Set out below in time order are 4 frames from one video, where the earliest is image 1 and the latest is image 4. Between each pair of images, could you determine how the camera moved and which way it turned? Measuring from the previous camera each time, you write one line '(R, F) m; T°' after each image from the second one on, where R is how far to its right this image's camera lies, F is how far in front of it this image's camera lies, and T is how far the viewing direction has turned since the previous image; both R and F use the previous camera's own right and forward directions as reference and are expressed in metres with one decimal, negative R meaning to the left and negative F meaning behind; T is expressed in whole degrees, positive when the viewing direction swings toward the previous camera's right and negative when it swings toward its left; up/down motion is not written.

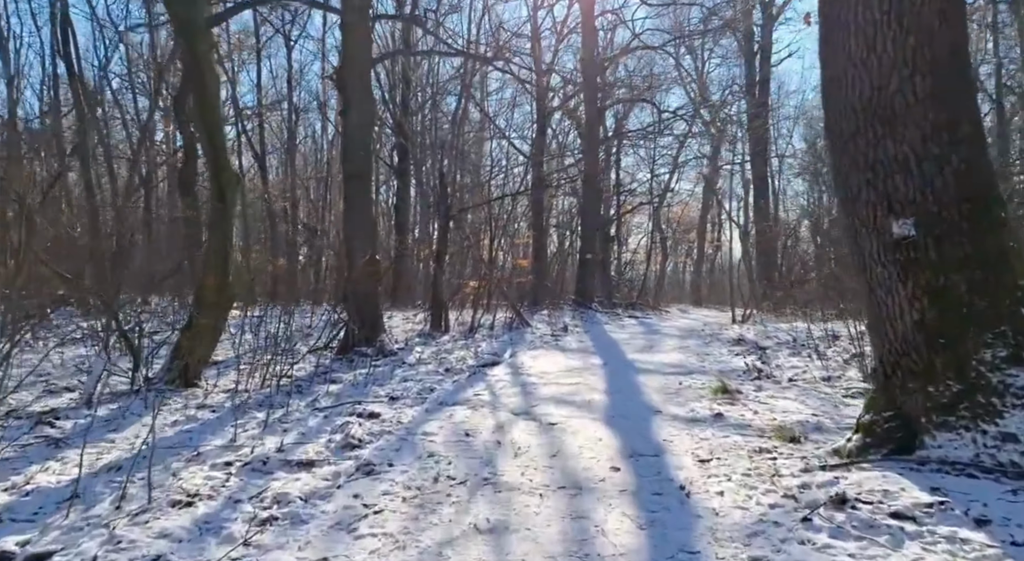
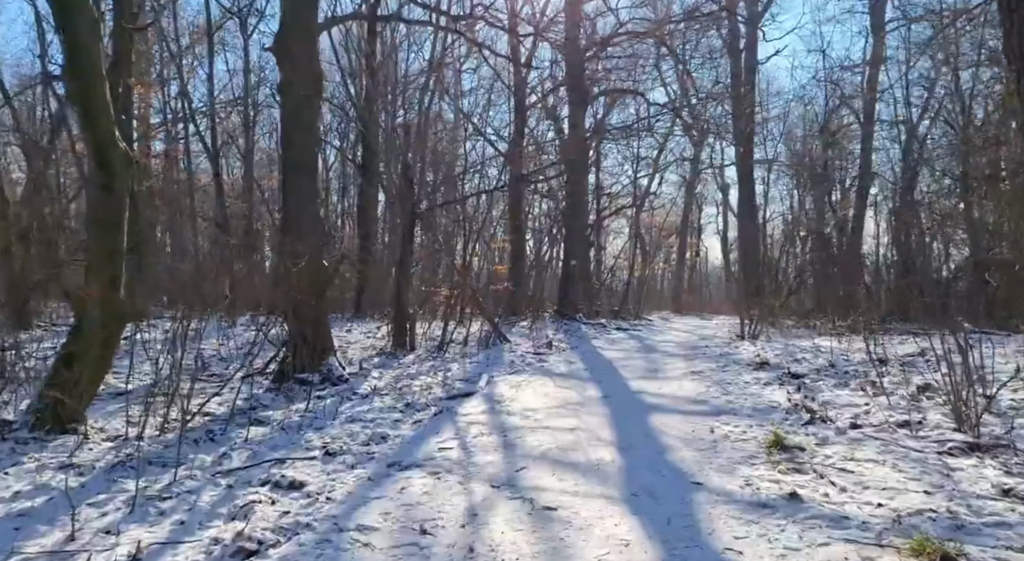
(0.0, +1.6) m; +2°
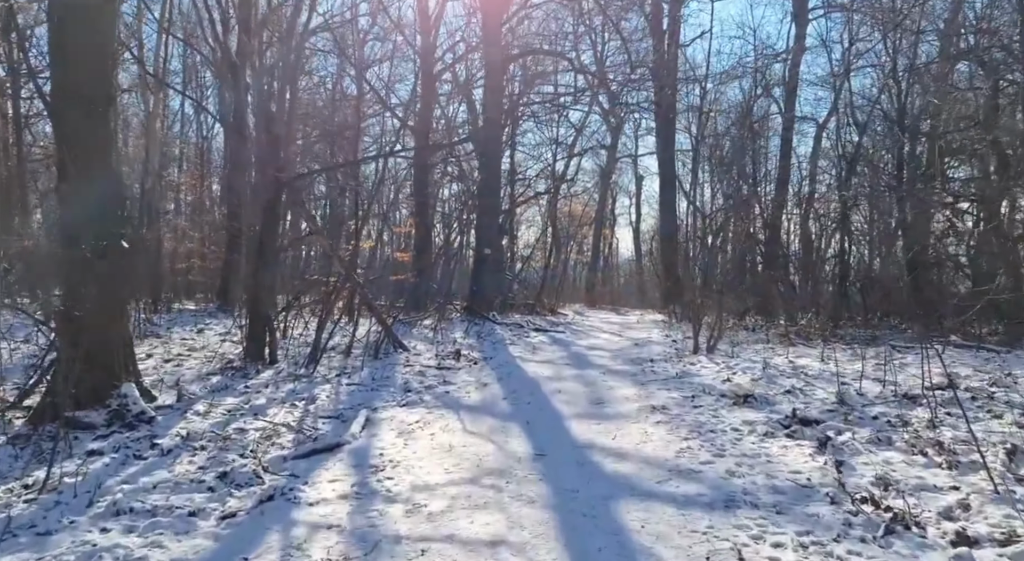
(+0.1, +2.2) m; +7°
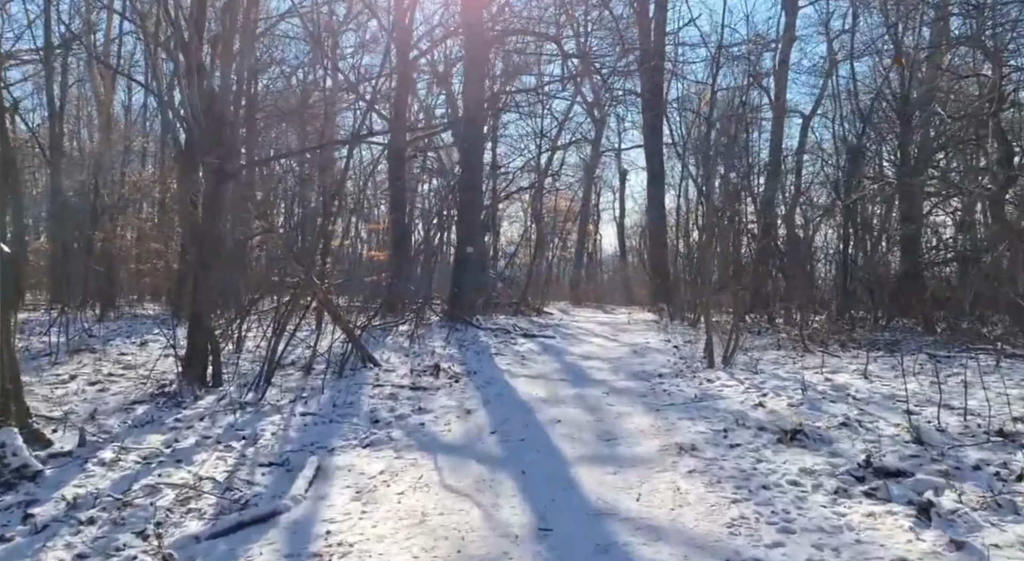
(0.0, +1.1) m; +1°
